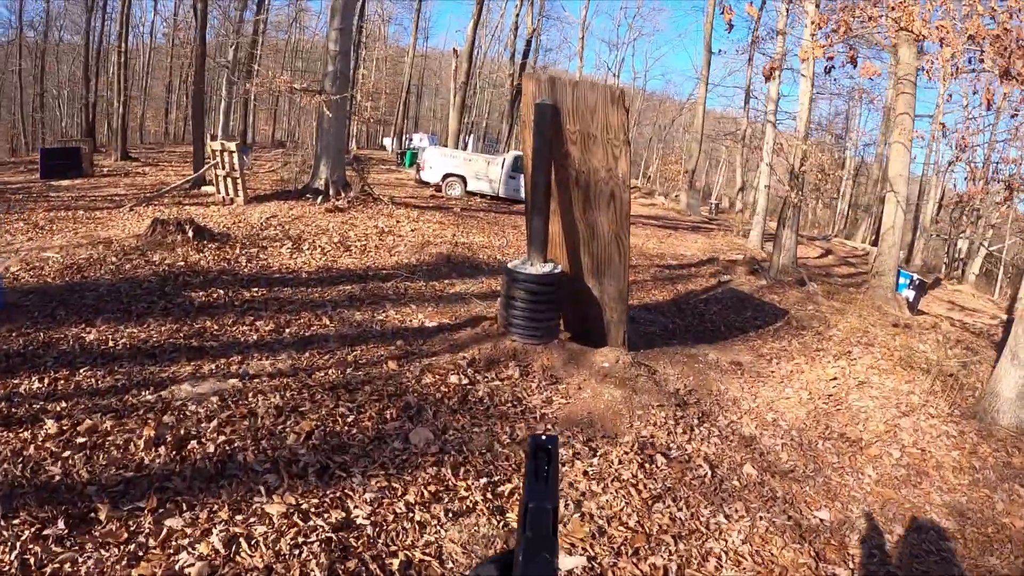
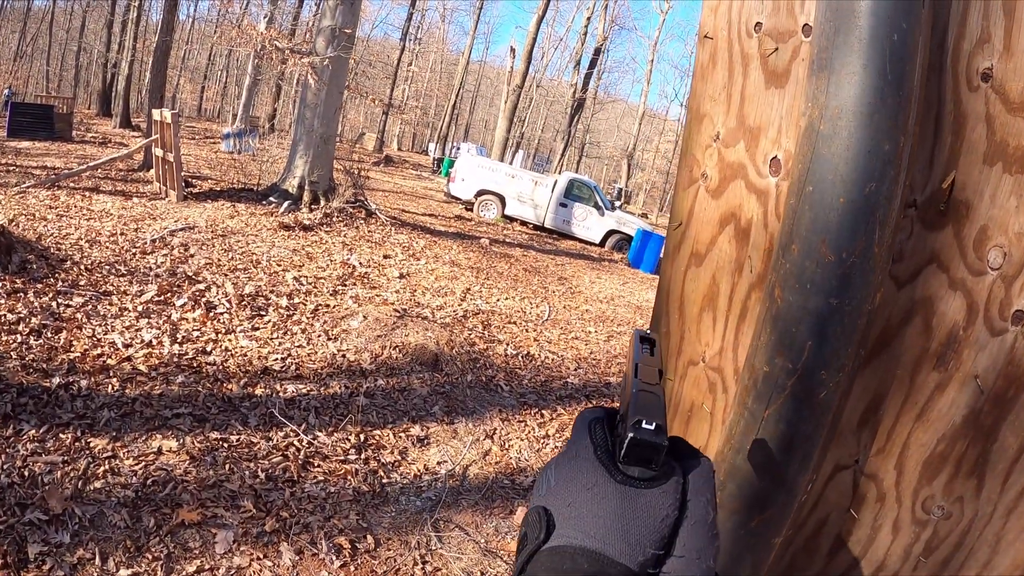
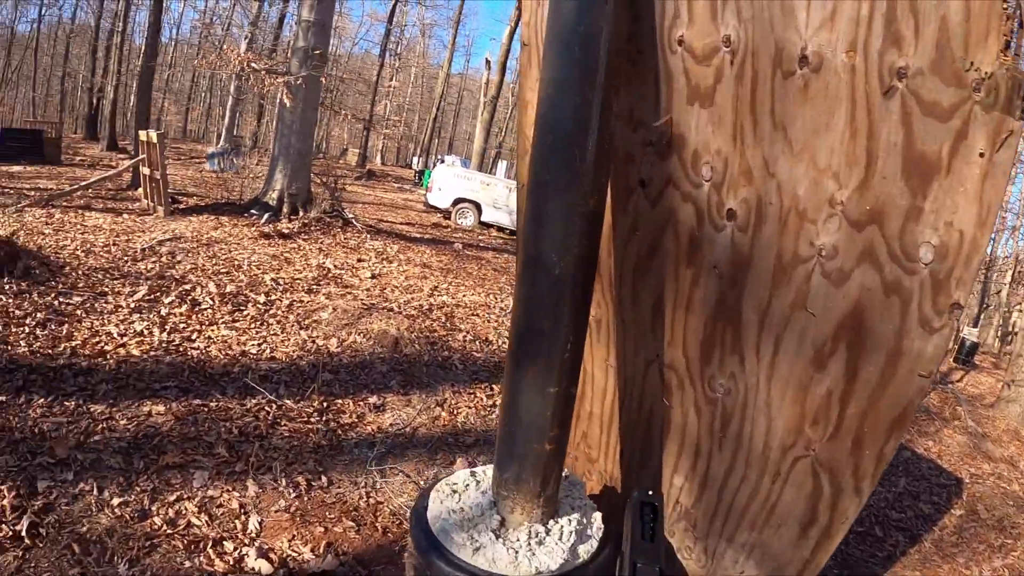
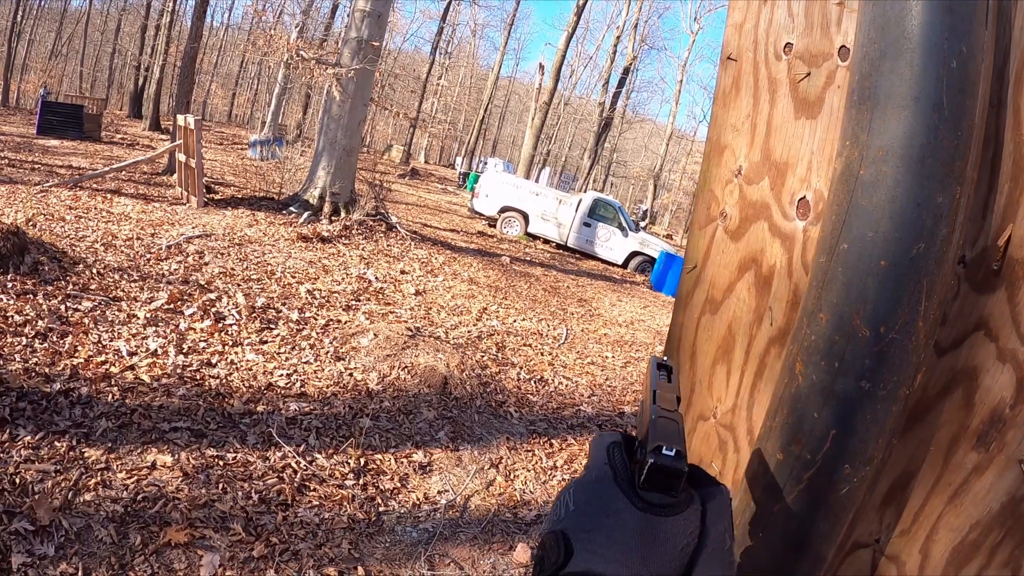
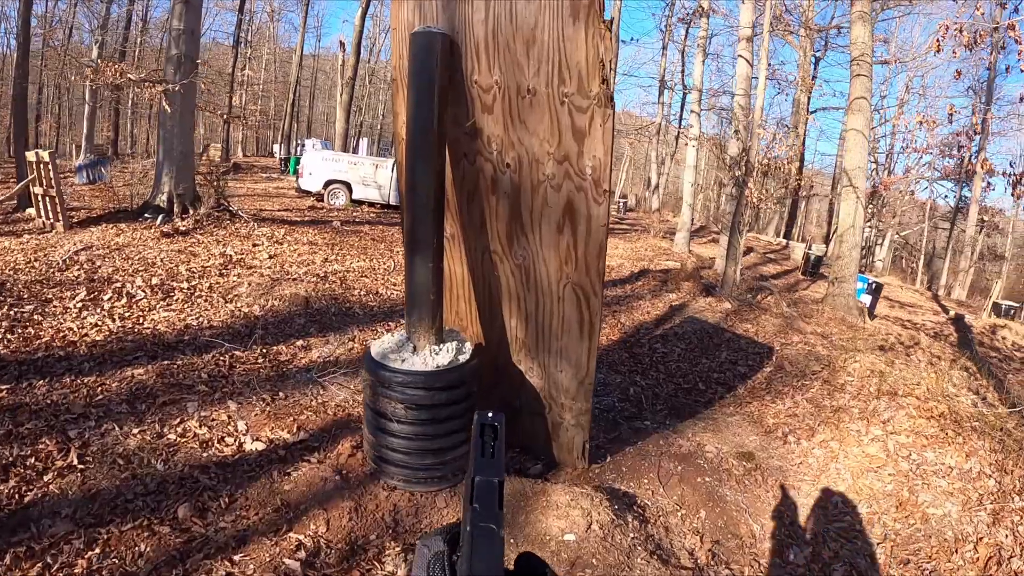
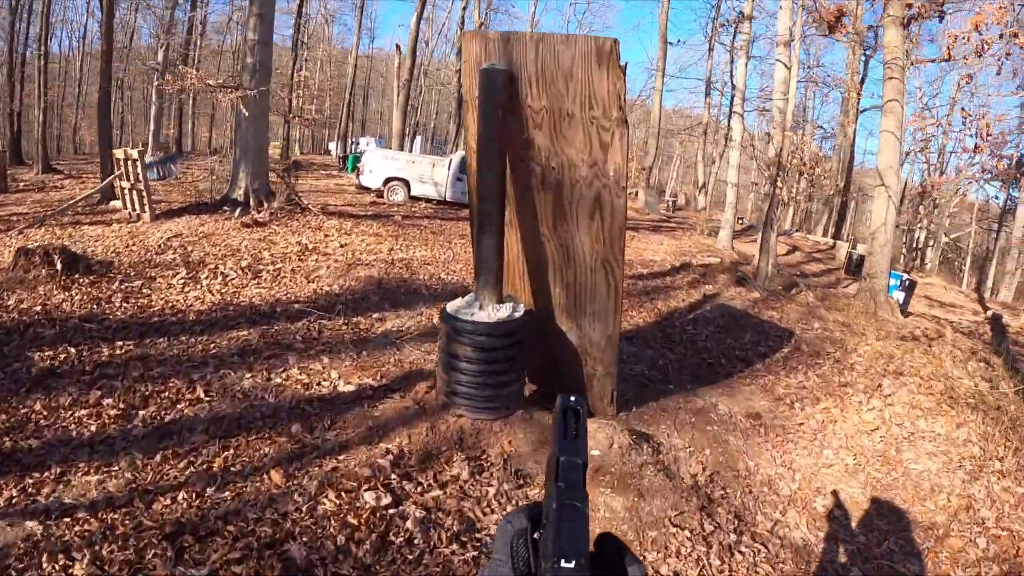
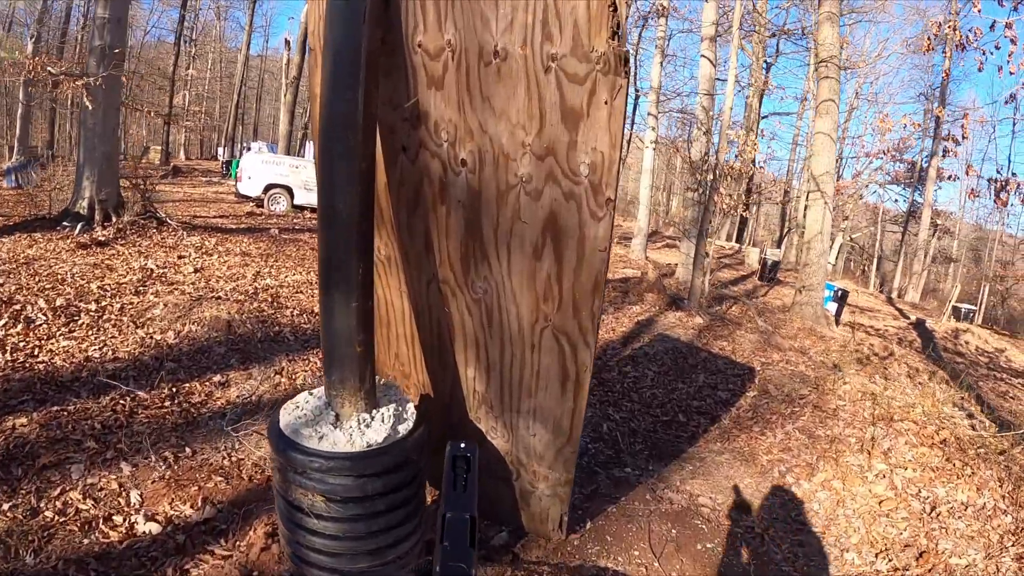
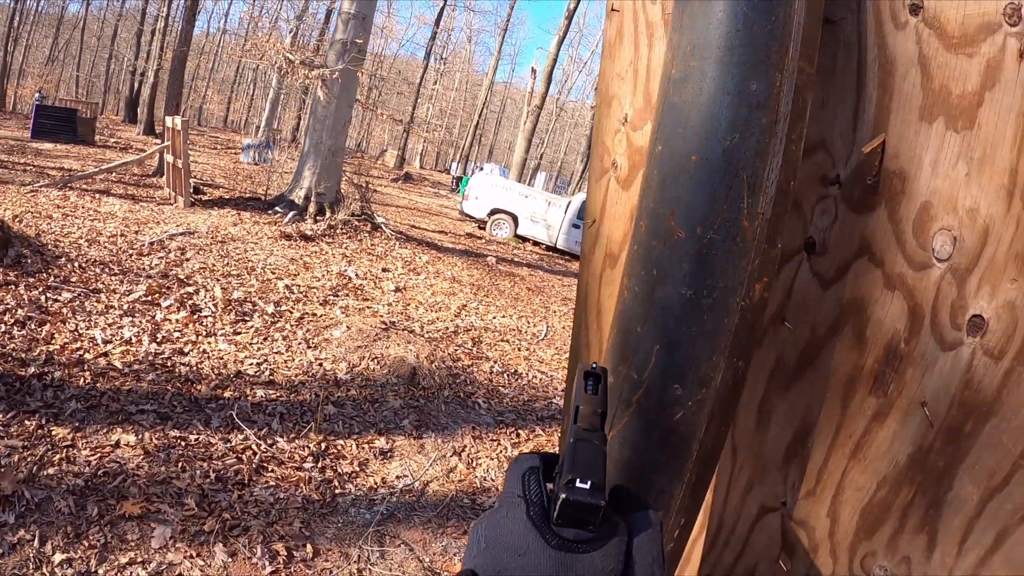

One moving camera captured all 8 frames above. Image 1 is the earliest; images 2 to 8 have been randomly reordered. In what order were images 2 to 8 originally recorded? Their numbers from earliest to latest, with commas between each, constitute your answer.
6, 5, 7, 3, 2, 8, 4
